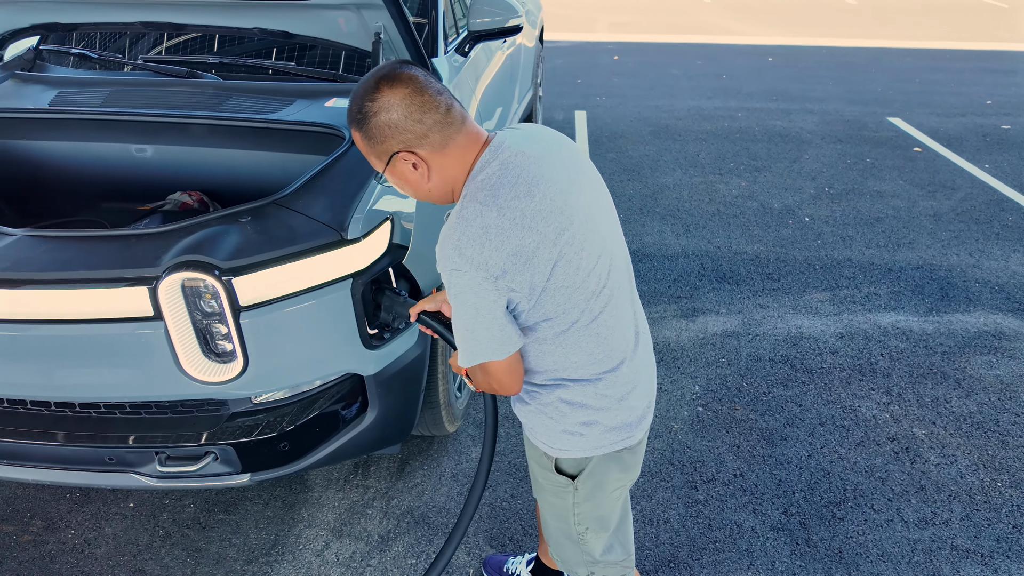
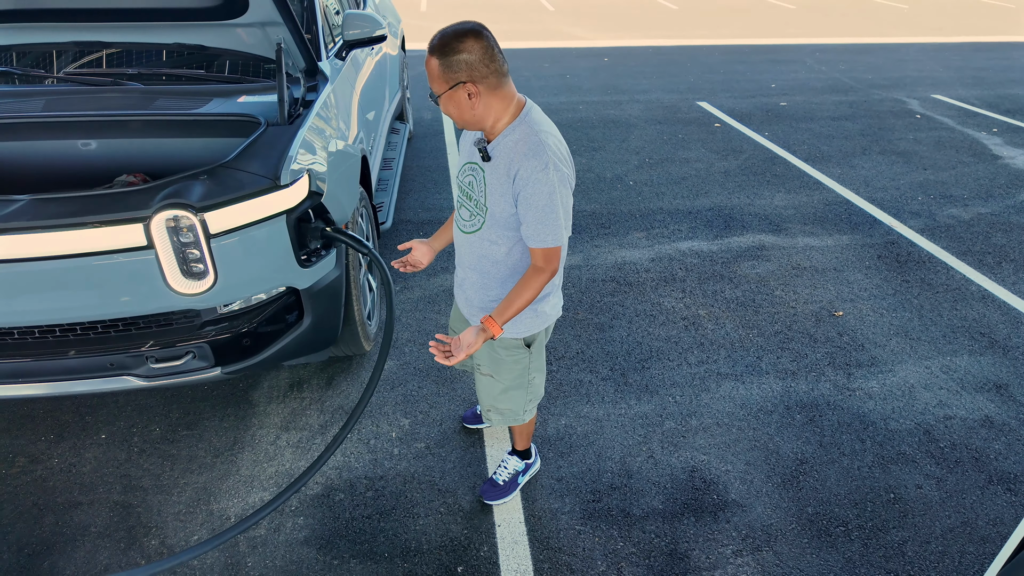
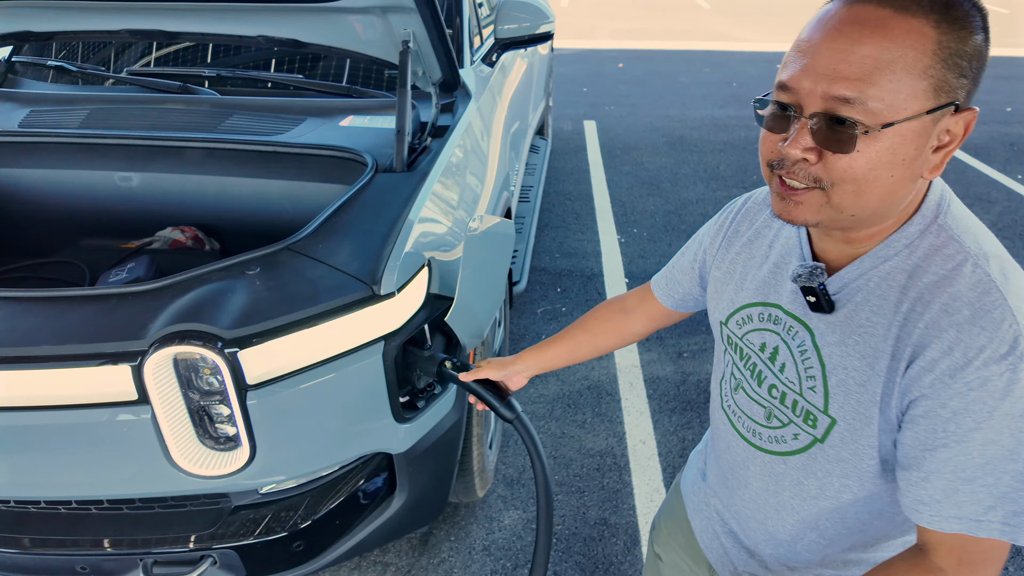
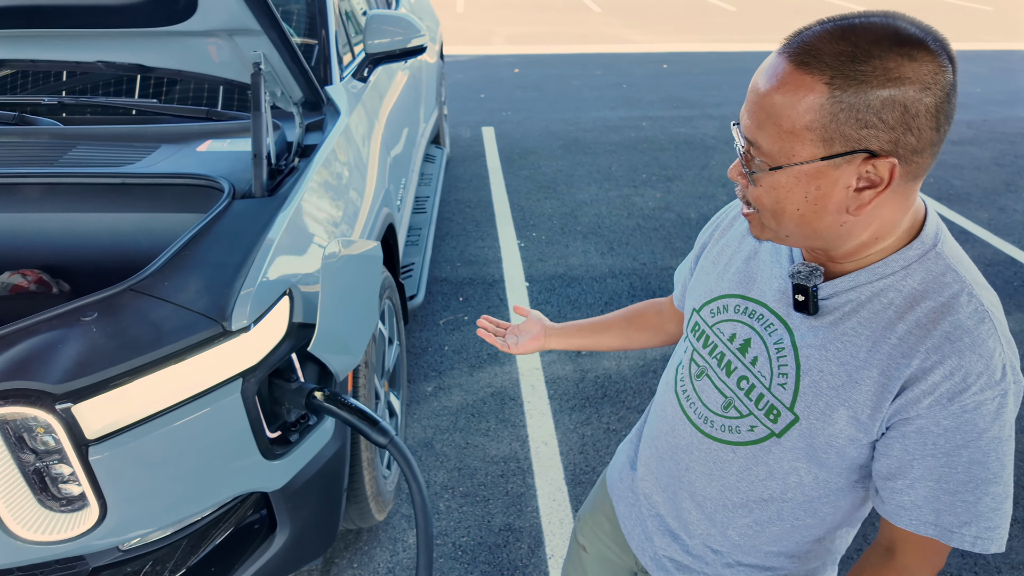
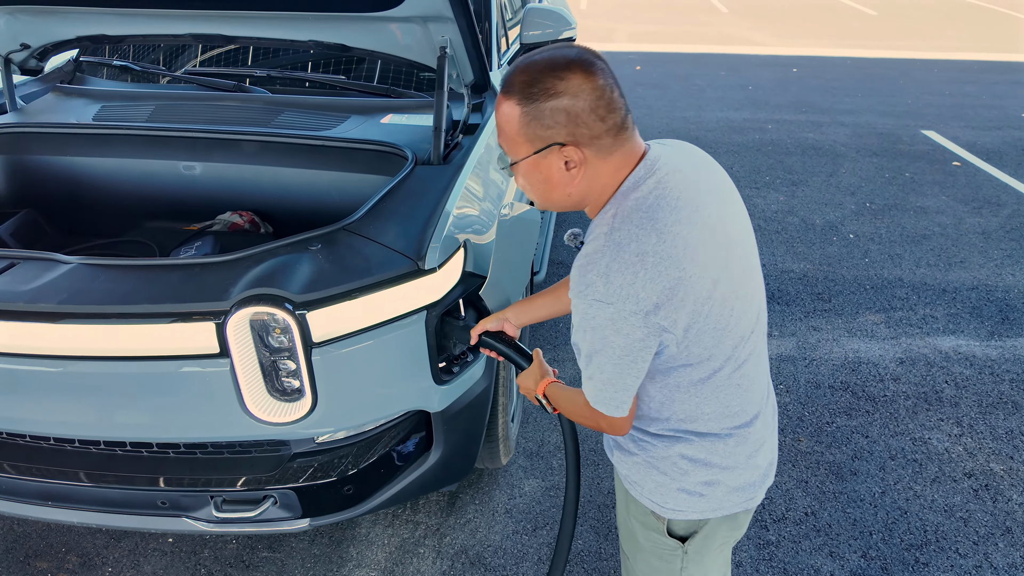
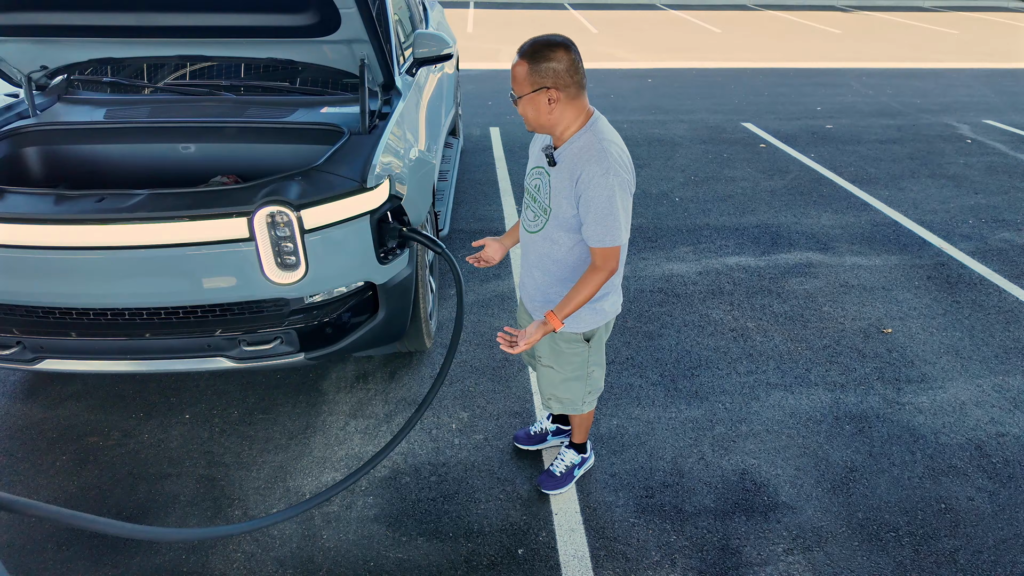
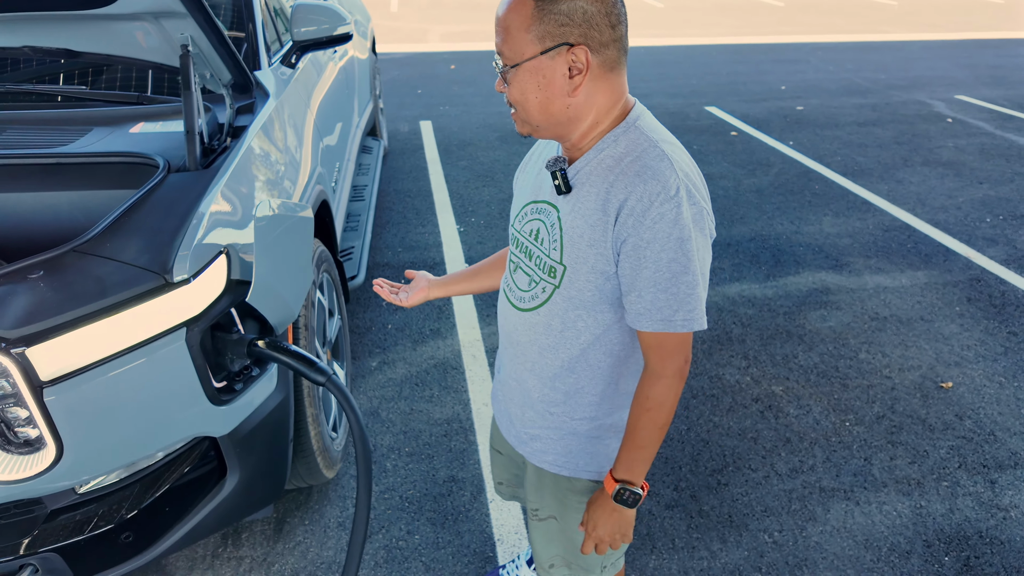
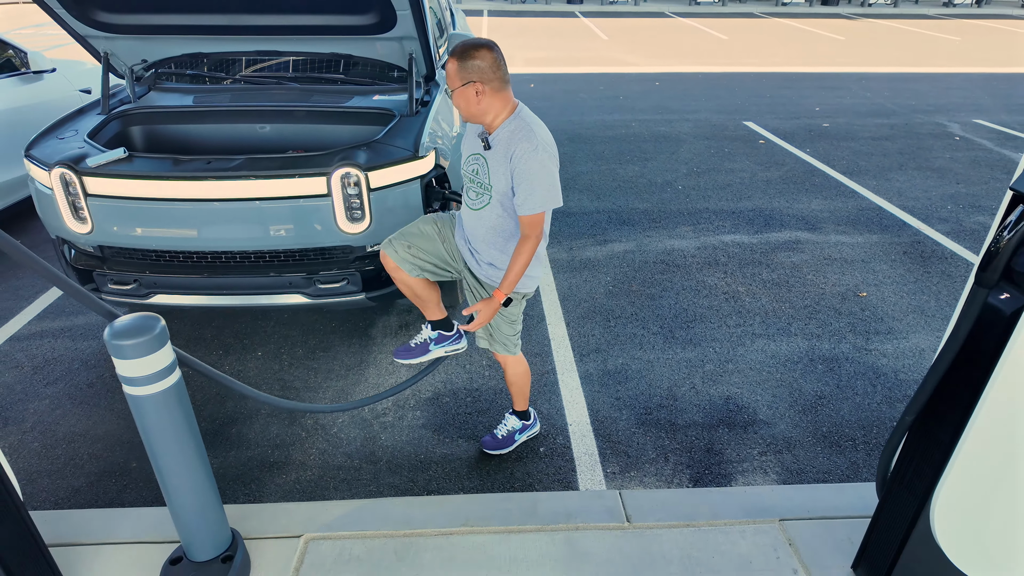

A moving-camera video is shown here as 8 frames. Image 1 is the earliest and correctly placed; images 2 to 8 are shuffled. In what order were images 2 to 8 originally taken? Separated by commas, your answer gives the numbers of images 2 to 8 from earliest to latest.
5, 3, 4, 7, 2, 6, 8
